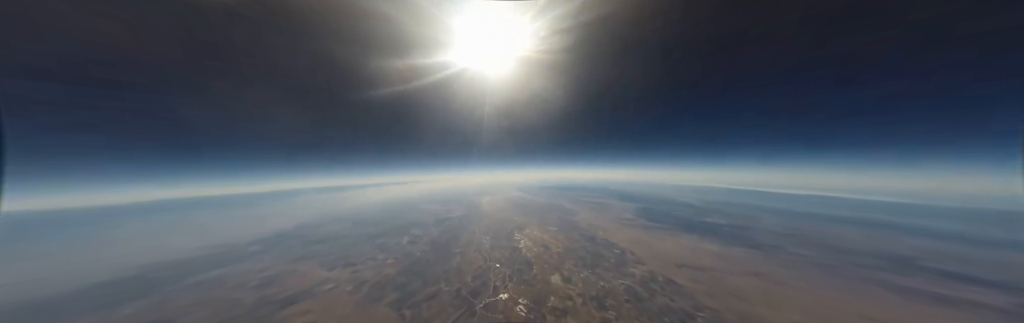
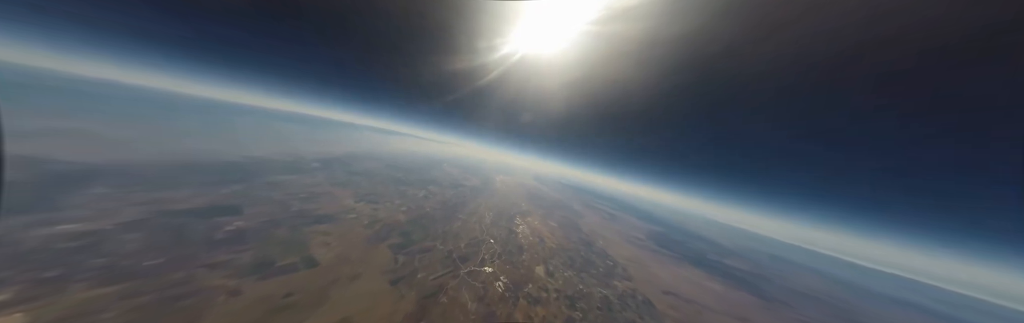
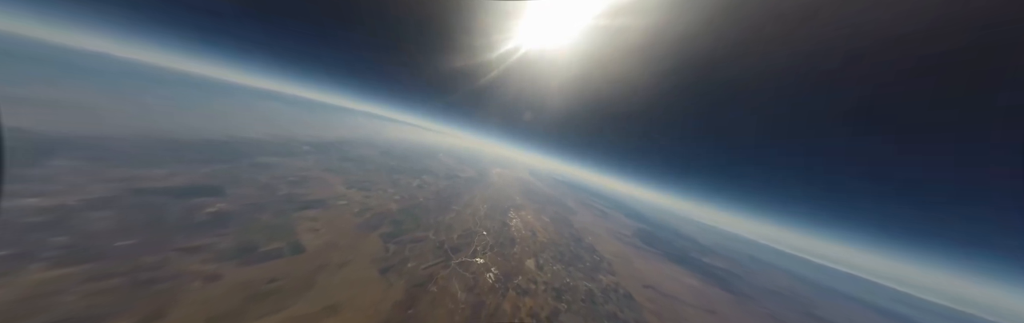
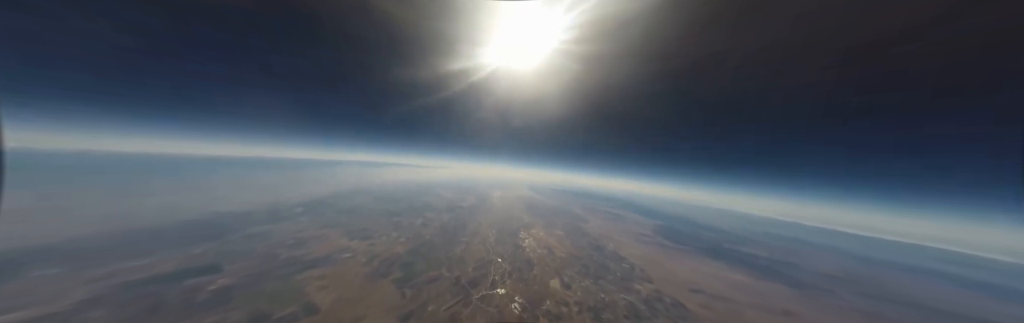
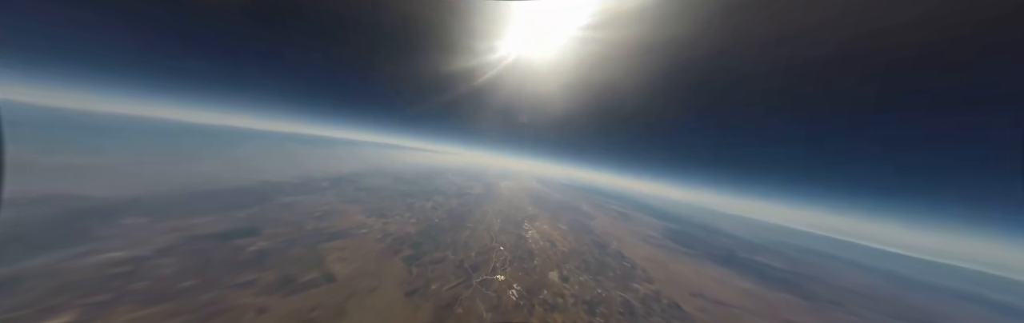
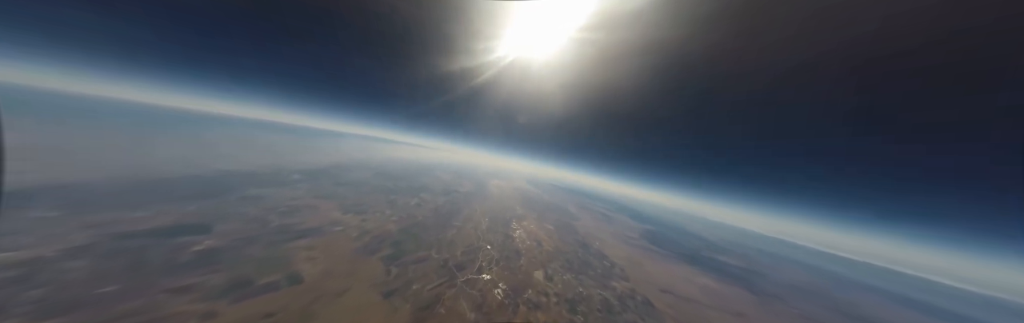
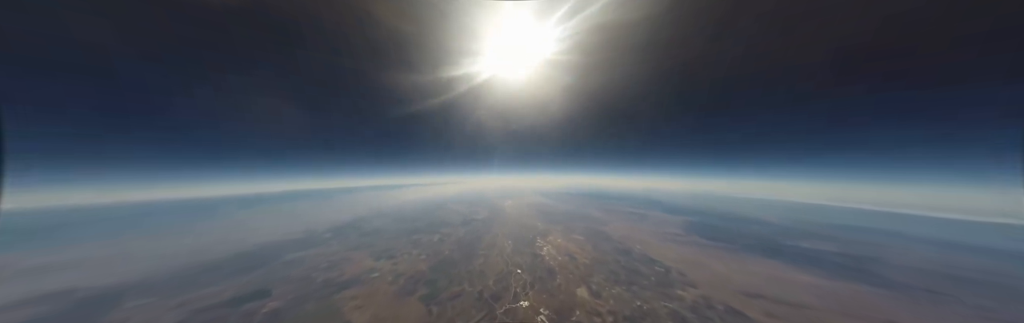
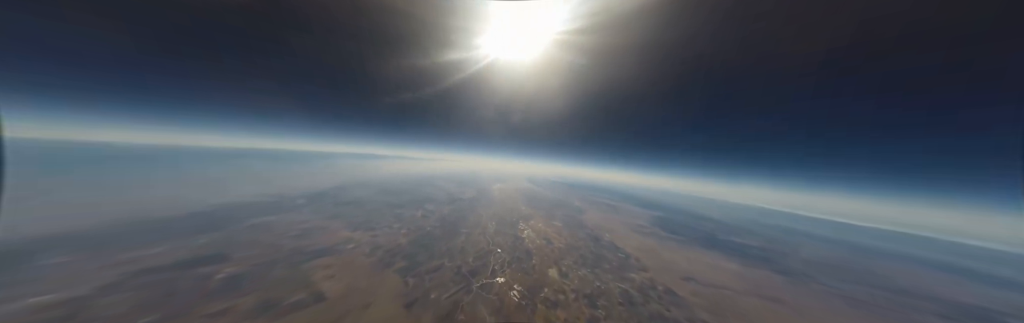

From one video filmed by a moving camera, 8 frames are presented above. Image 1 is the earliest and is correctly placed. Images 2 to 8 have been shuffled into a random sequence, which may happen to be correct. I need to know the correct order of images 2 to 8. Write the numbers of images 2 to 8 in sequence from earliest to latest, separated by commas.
8, 5, 2, 3, 6, 4, 7
